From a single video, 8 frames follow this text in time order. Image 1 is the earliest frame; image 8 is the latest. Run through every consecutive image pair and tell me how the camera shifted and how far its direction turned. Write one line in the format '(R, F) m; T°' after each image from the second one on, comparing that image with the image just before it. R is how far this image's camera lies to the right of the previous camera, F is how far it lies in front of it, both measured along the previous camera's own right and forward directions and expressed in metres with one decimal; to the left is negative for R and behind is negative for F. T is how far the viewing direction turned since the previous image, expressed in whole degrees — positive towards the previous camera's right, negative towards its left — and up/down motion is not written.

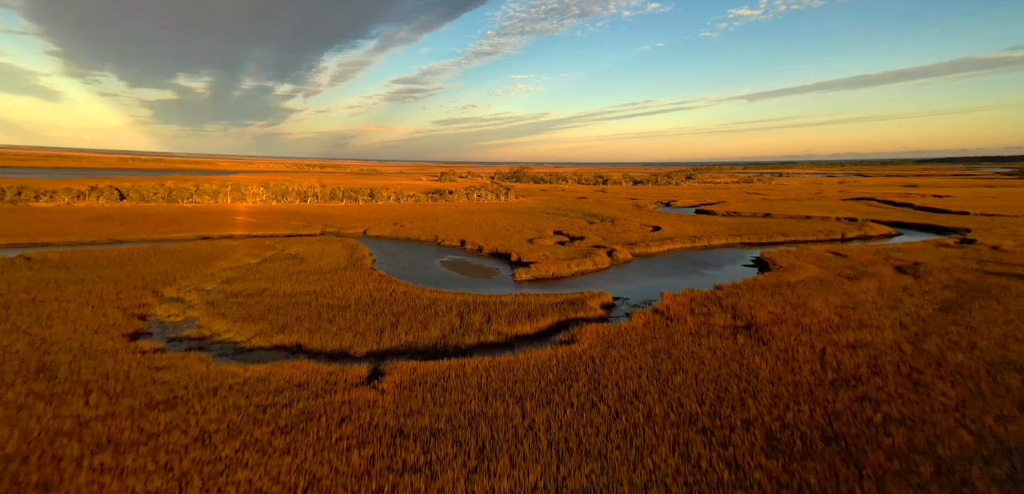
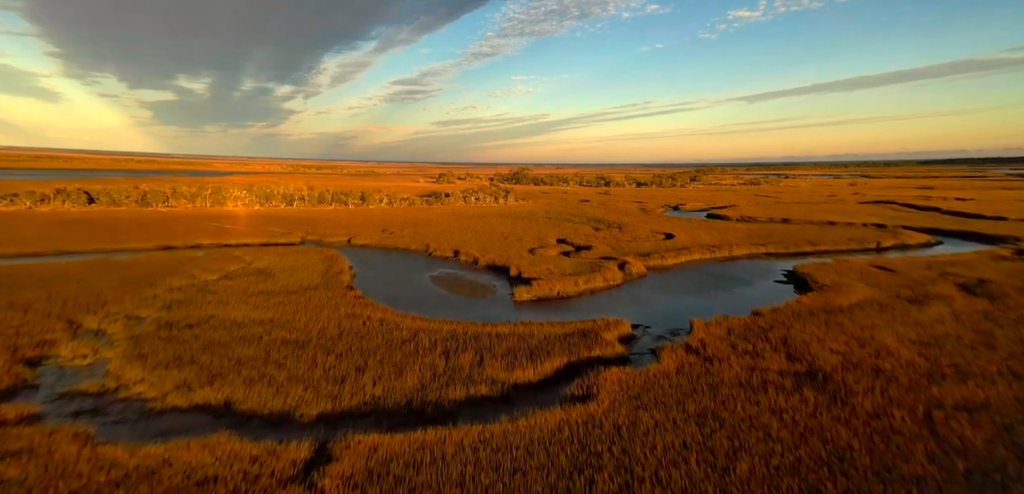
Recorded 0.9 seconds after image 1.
(0.0, +2.8) m; 0°
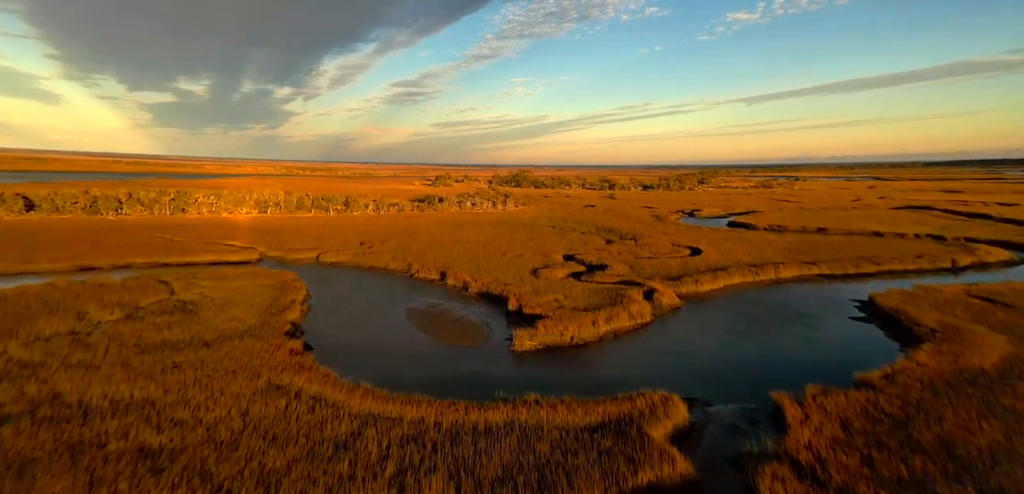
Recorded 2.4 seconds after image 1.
(0.0, +4.5) m; 0°
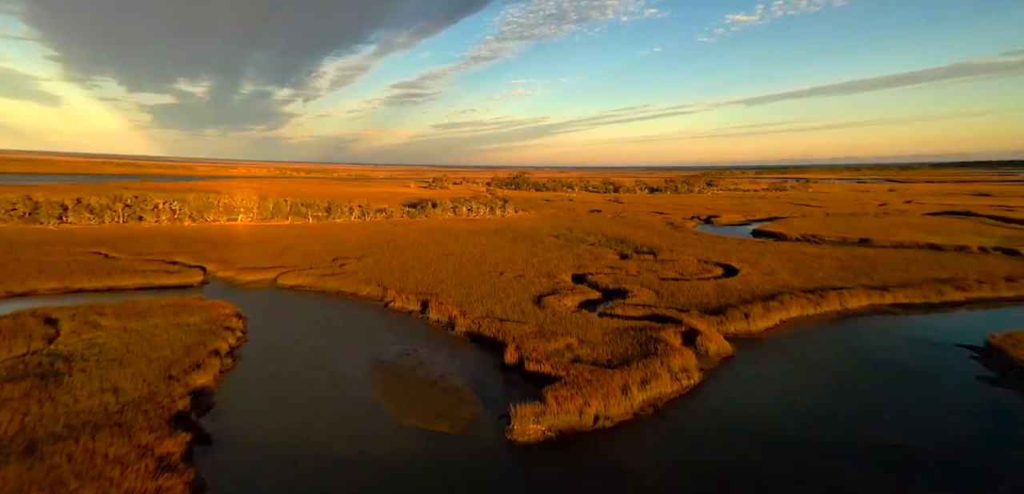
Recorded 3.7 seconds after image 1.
(0.0, +4.2) m; 0°
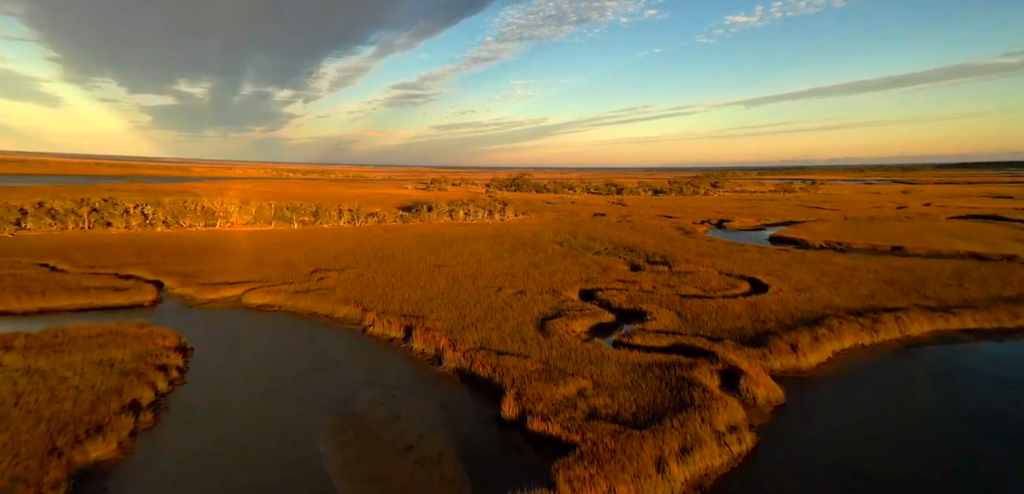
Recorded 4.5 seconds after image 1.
(0.0, +2.5) m; 0°
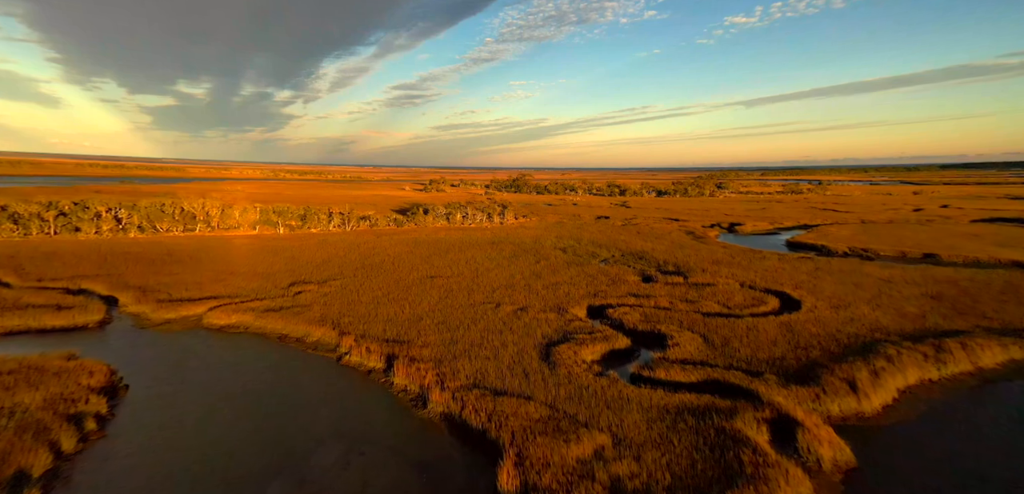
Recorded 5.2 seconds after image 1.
(0.0, +2.1) m; 0°
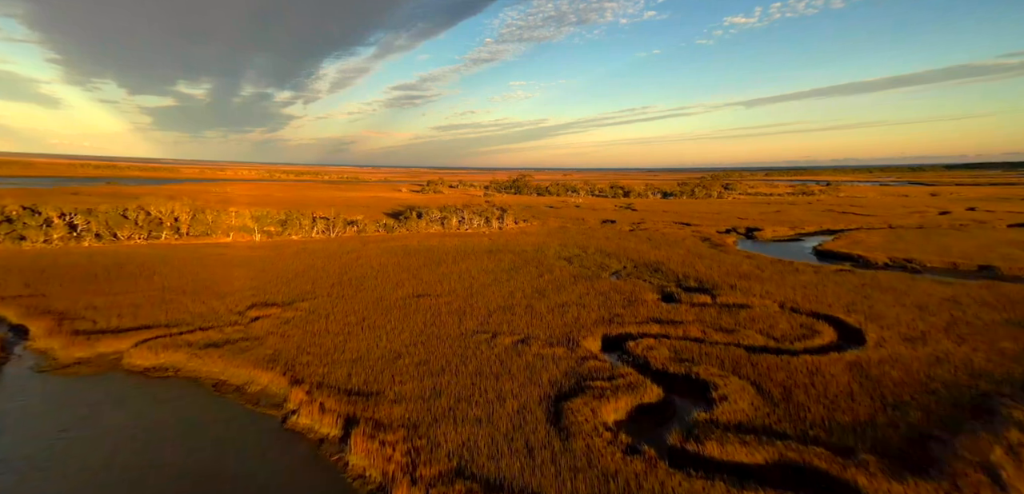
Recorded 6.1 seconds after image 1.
(0.0, +3.0) m; 0°
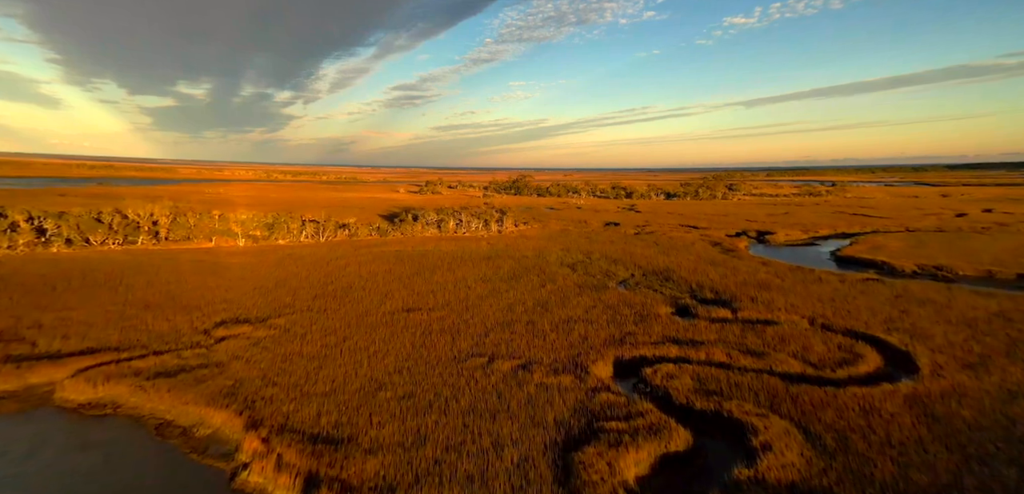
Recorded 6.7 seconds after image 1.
(0.0, +1.7) m; 0°
